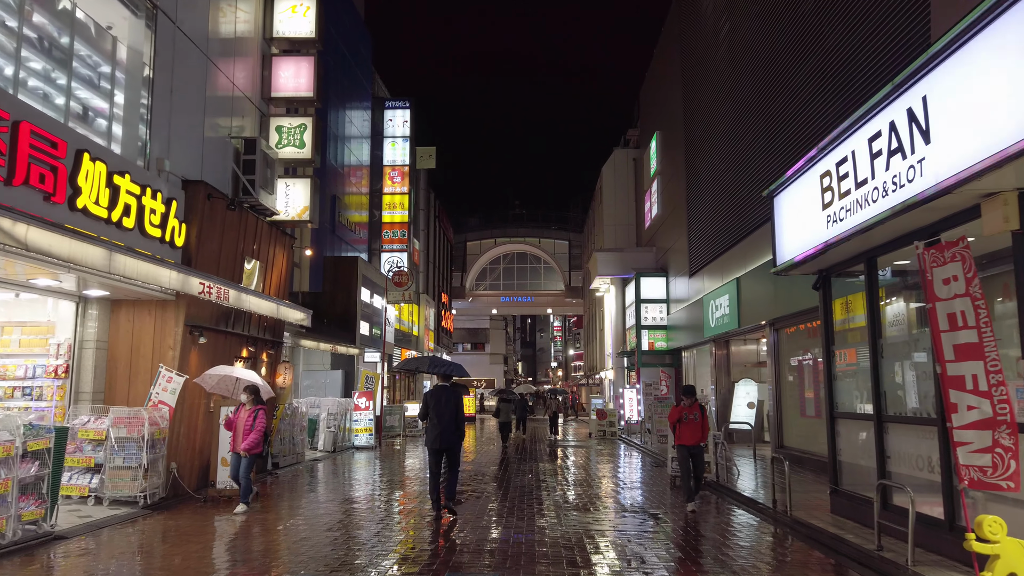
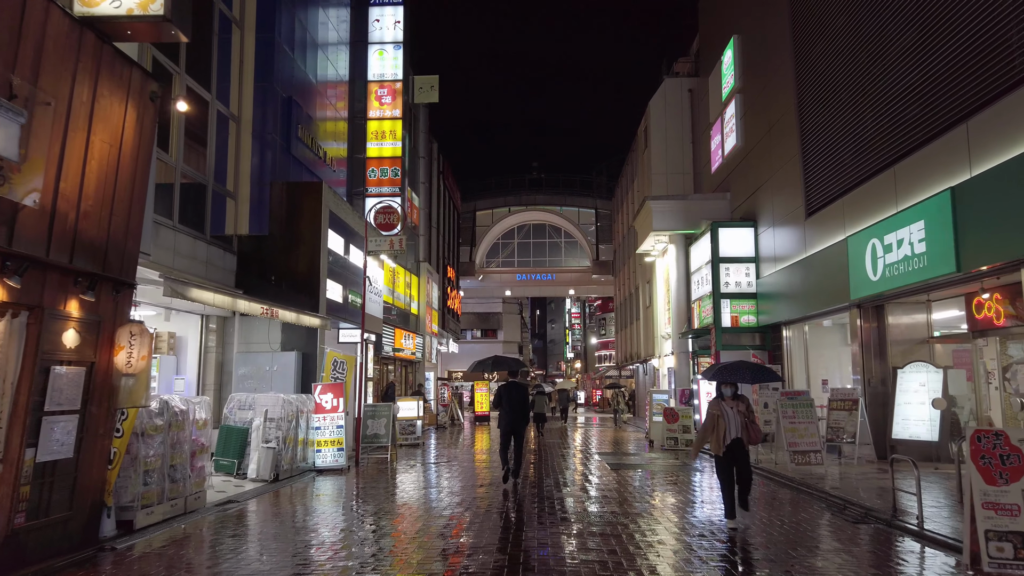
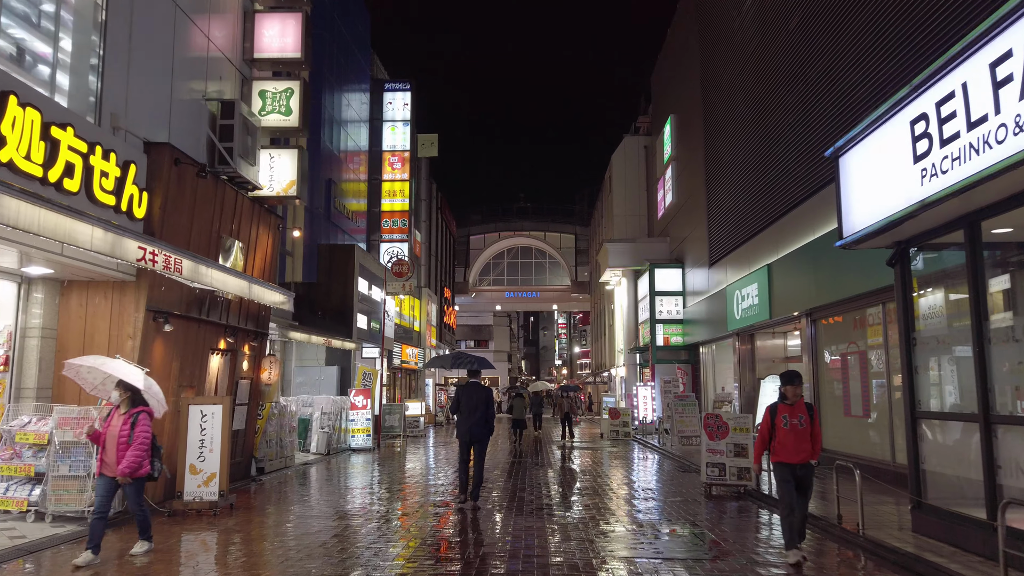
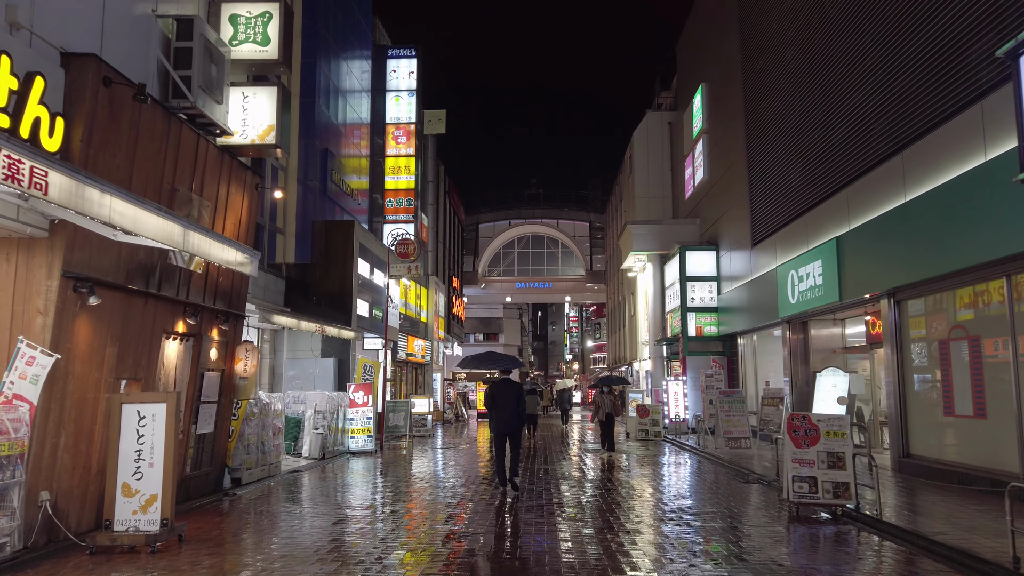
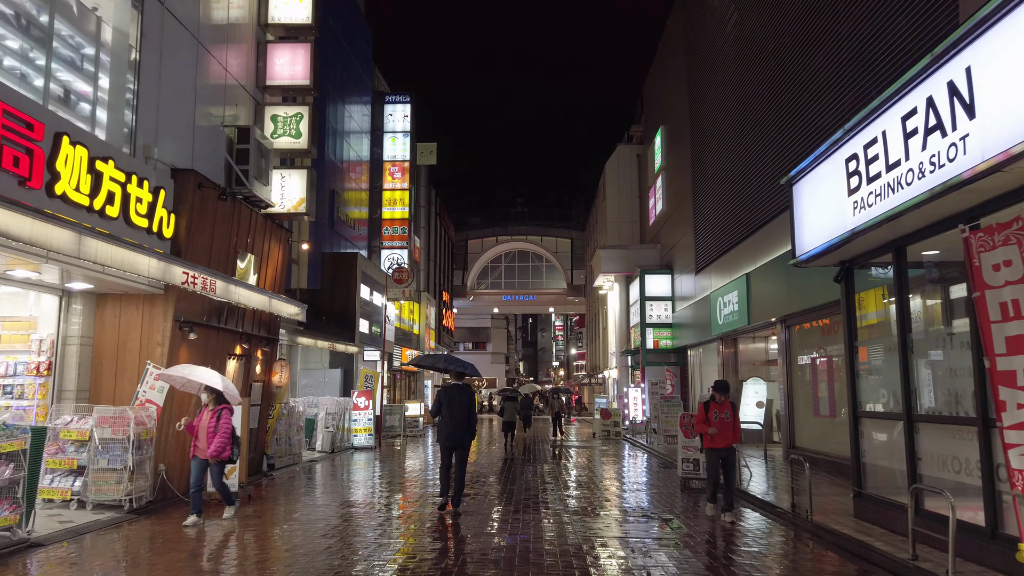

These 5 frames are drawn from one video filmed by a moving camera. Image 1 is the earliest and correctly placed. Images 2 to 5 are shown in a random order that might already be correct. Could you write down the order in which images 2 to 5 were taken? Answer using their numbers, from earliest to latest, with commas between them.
5, 3, 4, 2
